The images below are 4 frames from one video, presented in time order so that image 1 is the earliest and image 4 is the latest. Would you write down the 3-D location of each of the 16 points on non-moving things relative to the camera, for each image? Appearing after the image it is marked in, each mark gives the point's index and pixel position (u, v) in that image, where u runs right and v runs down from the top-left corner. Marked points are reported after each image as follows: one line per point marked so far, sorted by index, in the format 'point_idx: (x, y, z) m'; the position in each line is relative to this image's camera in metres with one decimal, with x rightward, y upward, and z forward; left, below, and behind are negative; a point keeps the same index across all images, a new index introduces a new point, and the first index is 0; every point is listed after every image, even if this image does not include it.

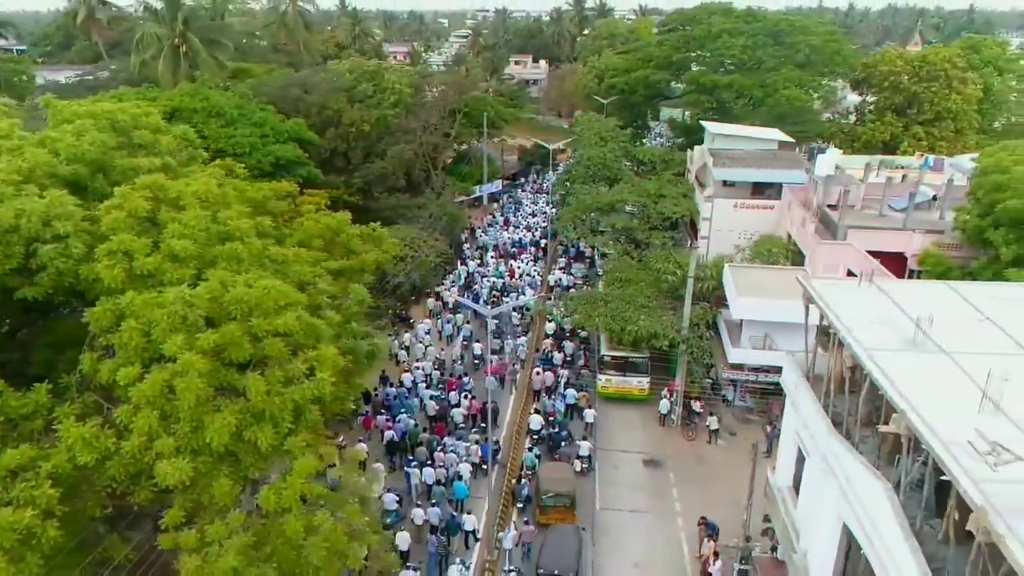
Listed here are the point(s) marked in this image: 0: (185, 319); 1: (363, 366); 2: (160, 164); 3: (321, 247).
0: (-4.9, -0.5, +11.1) m
1: (-3.0, -1.6, +14.3) m
2: (-6.6, +2.4, +14.2) m
3: (-4.6, +1.0, +18.1) m
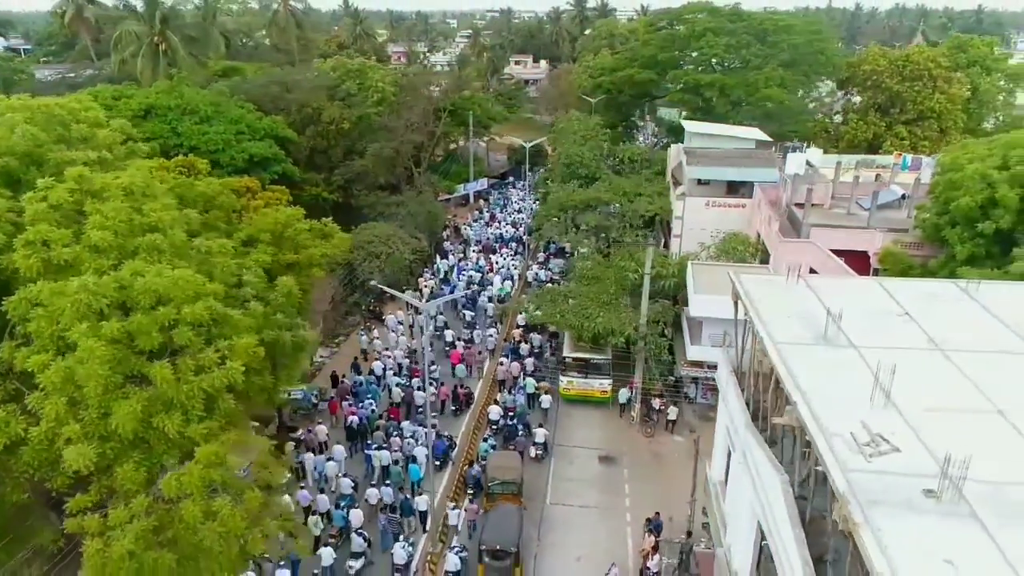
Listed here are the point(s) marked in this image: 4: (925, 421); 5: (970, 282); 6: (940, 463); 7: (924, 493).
0: (-6.3, -0.3, +11.3) m
1: (-4.4, -1.4, +14.5) m
2: (-8.0, +2.5, +14.5) m
3: (-5.9, +1.1, +18.4) m
4: (+5.6, -1.8, +10.2) m
5: (+9.0, +0.1, +14.9) m
6: (+5.2, -2.1, +9.2) m
7: (+4.7, -2.4, +8.7) m
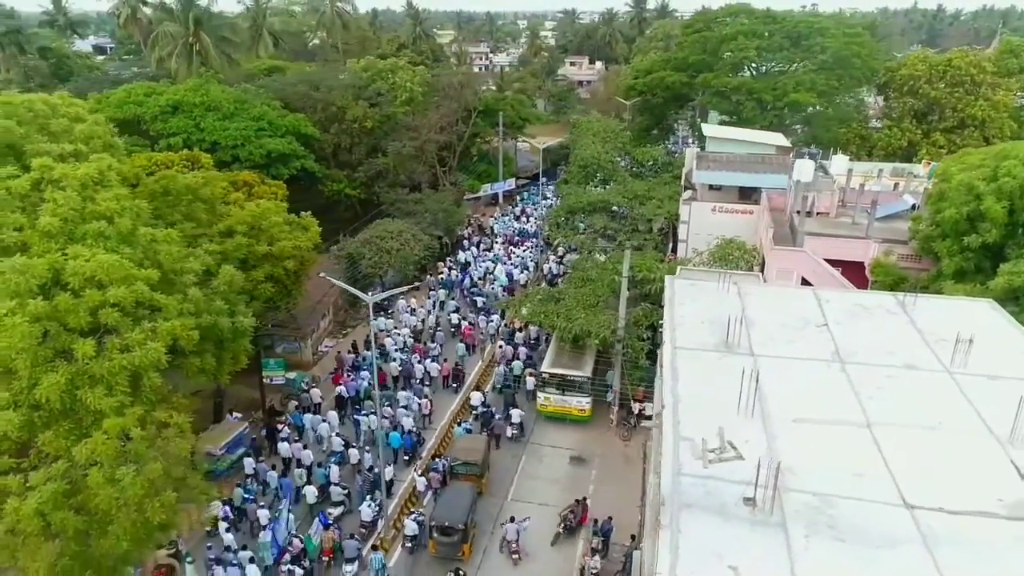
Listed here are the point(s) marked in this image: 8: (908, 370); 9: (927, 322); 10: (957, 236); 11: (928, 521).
0: (-8.0, 0.0, +12.4) m
1: (-5.8, -1.2, +15.4) m
2: (-9.2, +2.9, +15.7) m
3: (-6.9, +1.4, +19.4) m
4: (+3.7, -1.9, +10.1) m
5: (+7.6, -0.1, +14.5) m
6: (+3.2, -2.2, +9.1) m
7: (+2.7, -2.4, +8.7) m
8: (+6.2, -1.3, +11.7) m
9: (+7.3, -0.6, +13.3) m
10: (+11.7, +1.4, +19.7) m
11: (+4.6, -2.6, +8.4) m
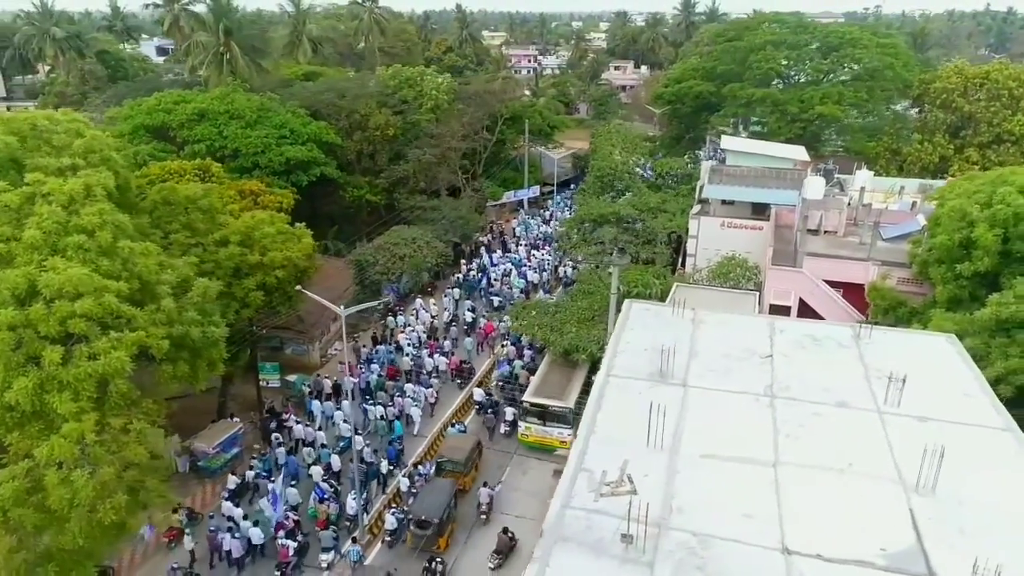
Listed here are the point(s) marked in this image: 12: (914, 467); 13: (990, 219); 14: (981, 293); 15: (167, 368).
0: (-9.0, -0.2, +13.3) m
1: (-6.6, -1.4, +16.1) m
2: (-9.9, +2.8, +16.7) m
3: (-7.3, +1.2, +20.2) m
4: (+2.4, -2.4, +10.1) m
5: (+6.6, -0.8, +14.2) m
6: (+1.8, -2.7, +9.2) m
7: (+1.3, -2.9, +8.8) m
8: (+5.0, -1.8, +11.5) m
9: (+6.3, -1.2, +13.1) m
10: (+11.2, +0.6, +19.1) m
11: (+3.2, -3.1, +8.4) m
12: (+5.4, -2.4, +10.1) m
13: (+11.7, +1.7, +18.3) m
14: (+11.7, -0.1, +18.8) m
15: (-7.0, -1.6, +15.2) m
